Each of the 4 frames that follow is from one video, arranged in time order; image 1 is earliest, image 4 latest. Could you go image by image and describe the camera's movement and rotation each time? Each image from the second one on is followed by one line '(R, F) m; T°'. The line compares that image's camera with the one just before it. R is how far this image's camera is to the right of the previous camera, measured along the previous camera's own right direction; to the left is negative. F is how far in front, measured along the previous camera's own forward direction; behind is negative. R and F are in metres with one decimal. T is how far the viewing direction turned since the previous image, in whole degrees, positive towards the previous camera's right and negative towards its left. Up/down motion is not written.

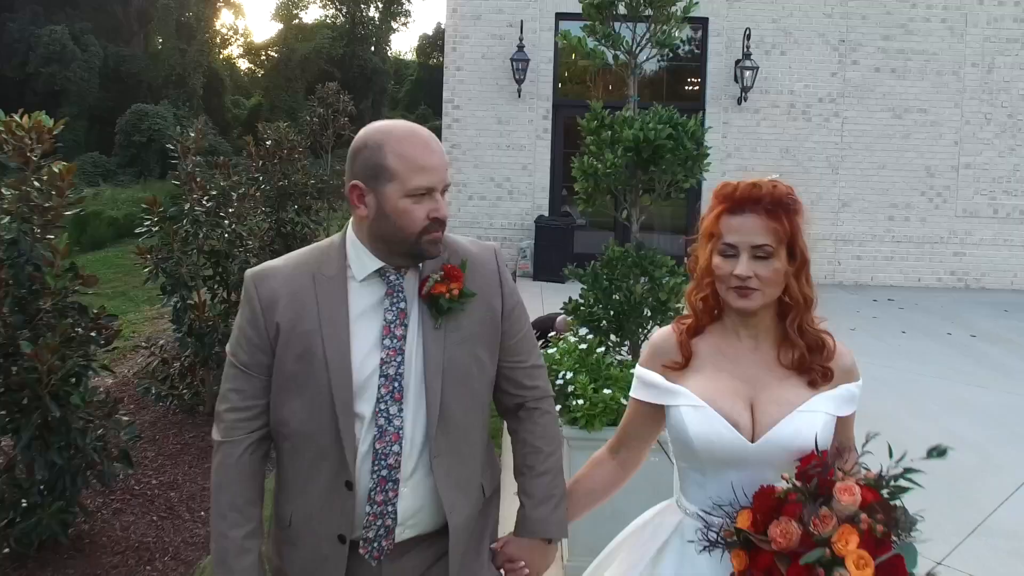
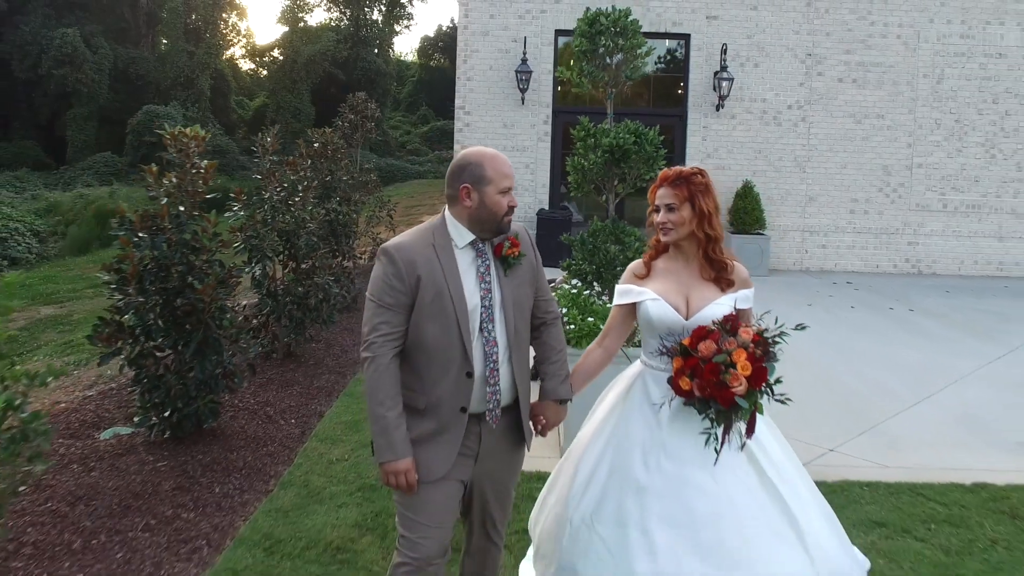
(0.0, -1.1) m; 0°
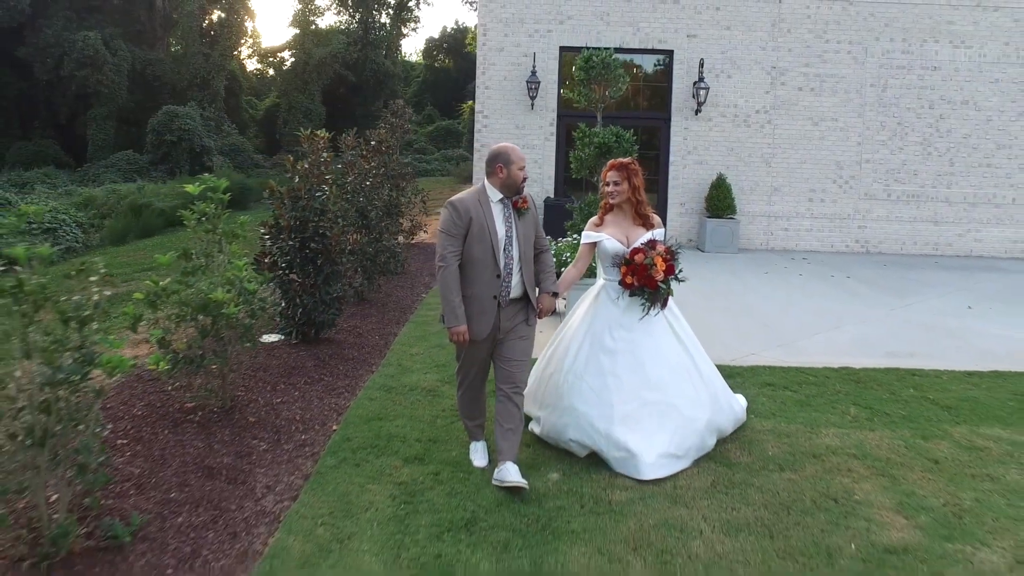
(-0.1, -1.8) m; 0°
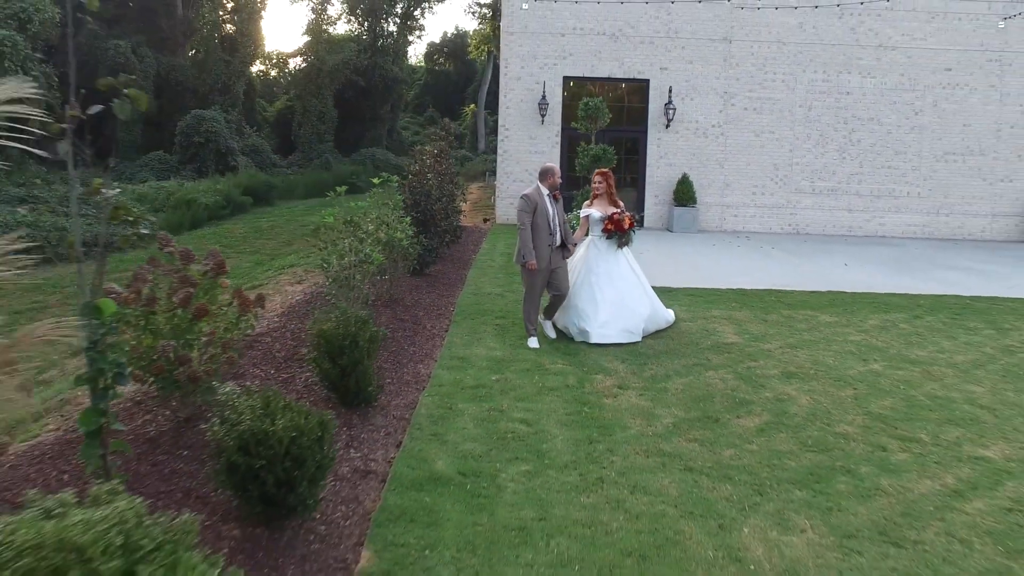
(-0.3, -3.5) m; 0°
